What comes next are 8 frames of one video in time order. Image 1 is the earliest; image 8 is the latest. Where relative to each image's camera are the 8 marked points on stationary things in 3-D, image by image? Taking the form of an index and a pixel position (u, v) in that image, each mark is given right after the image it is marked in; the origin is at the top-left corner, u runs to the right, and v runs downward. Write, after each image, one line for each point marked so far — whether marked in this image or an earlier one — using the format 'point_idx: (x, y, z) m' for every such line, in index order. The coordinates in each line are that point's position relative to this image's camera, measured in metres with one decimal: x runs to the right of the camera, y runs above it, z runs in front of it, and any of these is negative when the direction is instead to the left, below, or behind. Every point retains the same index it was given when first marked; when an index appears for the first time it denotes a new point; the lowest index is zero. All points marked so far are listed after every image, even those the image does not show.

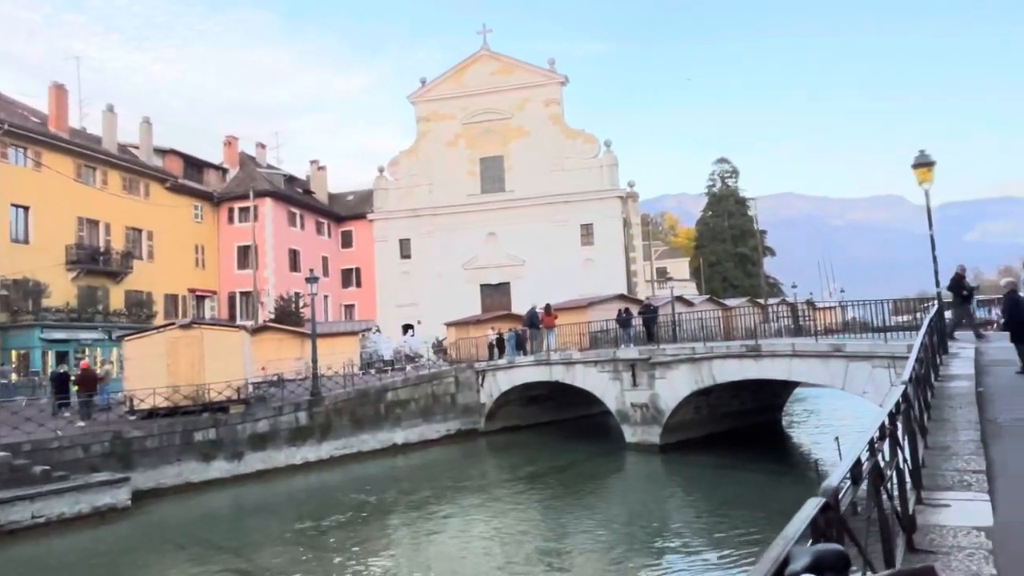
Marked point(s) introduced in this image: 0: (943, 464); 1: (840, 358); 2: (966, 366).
0: (+5.0, -2.0, +7.9) m
1: (+9.2, -2.0, +19.2) m
2: (+9.3, -1.6, +14.0) m
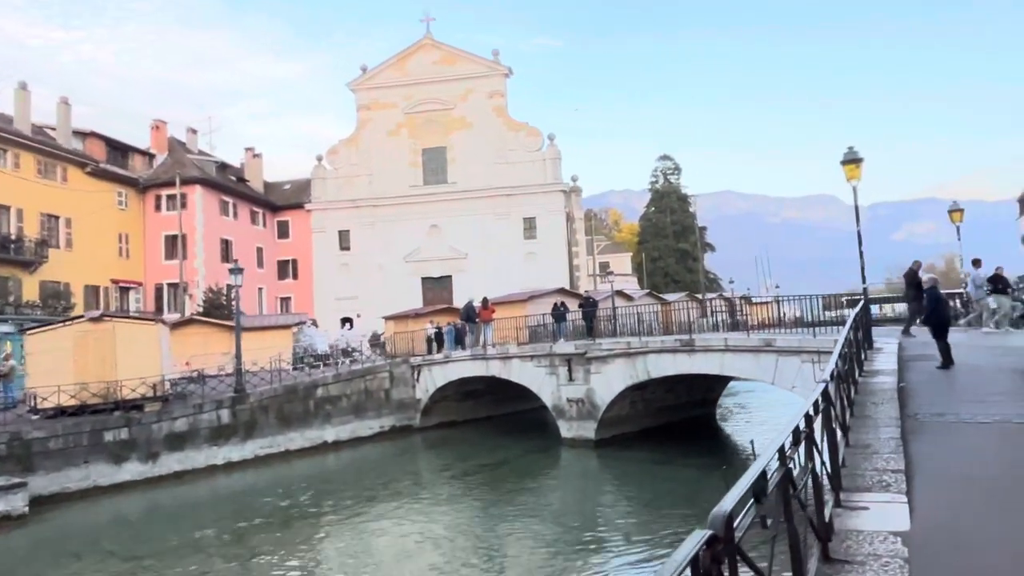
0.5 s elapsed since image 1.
0: (+3.9, -2.0, +7.7) m
1: (+7.3, -1.8, +19.3) m
2: (+7.8, -1.5, +14.2) m
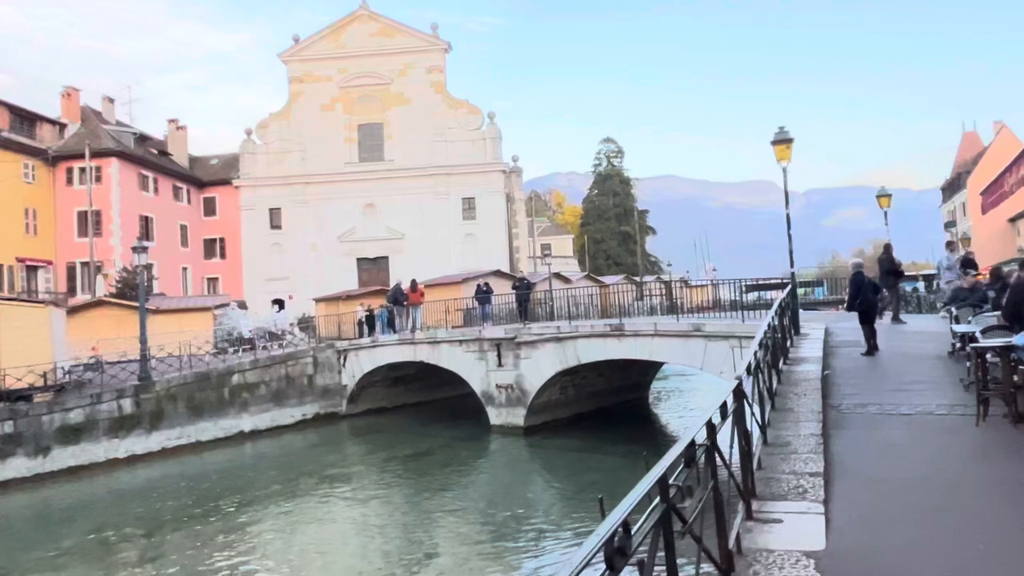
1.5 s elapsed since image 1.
0: (+2.8, -1.8, +7.1) m
1: (+5.2, -1.4, +18.8) m
2: (+6.1, -1.2, +13.8) m
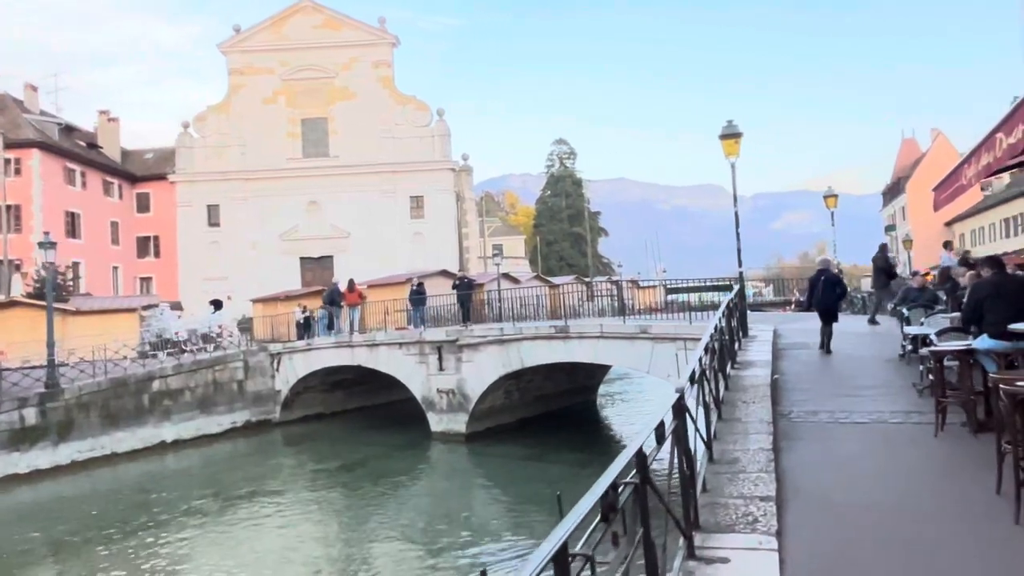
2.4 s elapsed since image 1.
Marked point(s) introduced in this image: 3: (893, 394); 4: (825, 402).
0: (+1.9, -1.8, +6.2) m
1: (+3.5, -1.4, +18.1) m
2: (+4.8, -1.2, +13.1) m
3: (+5.8, -1.6, +10.4) m
4: (+4.7, -1.7, +10.3) m
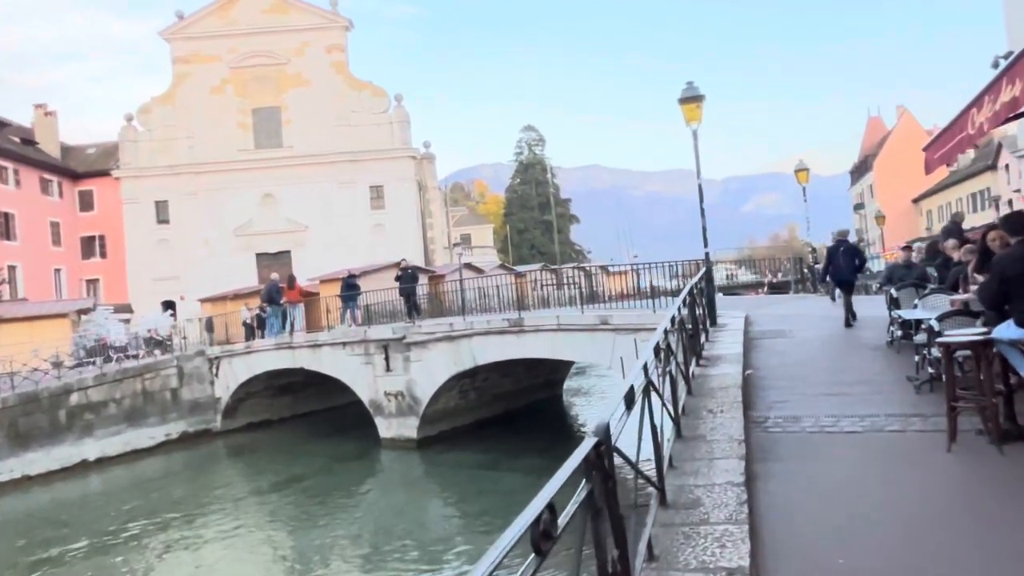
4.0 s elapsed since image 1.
0: (+1.1, -1.7, +4.4) m
1: (+2.3, -1.0, +16.3) m
2: (+3.7, -0.9, +11.4) m
3: (+4.8, -1.3, +8.8) m
4: (+3.7, -1.5, +8.6) m
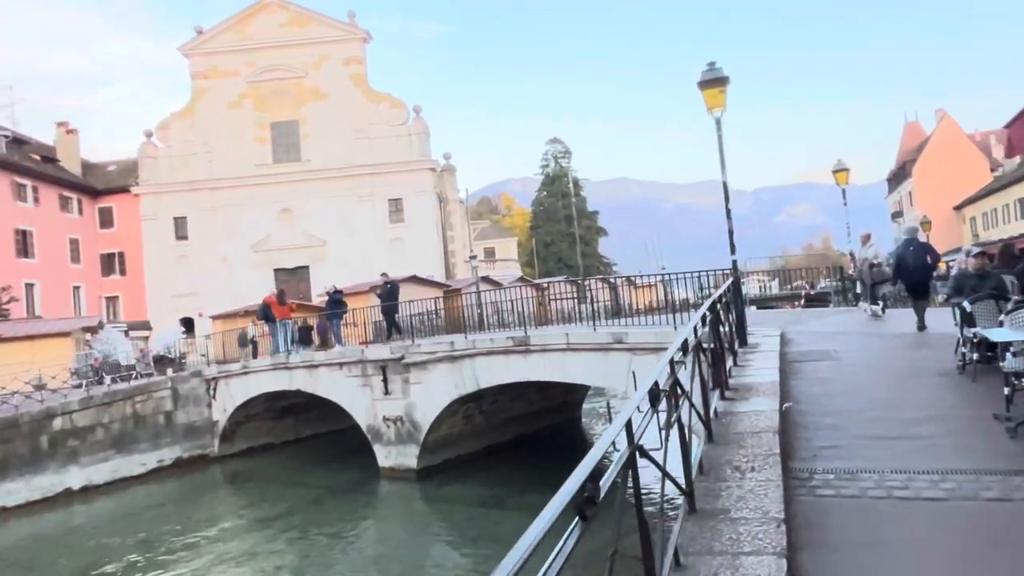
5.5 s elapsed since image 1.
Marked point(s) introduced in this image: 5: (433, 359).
0: (+0.6, -1.8, +2.5) m
1: (+2.3, -1.3, +14.4) m
2: (+3.5, -1.1, +9.4) m
3: (+4.5, -1.5, +6.8) m
4: (+3.4, -1.6, +6.6) m
5: (-2.1, -1.9, +18.4) m
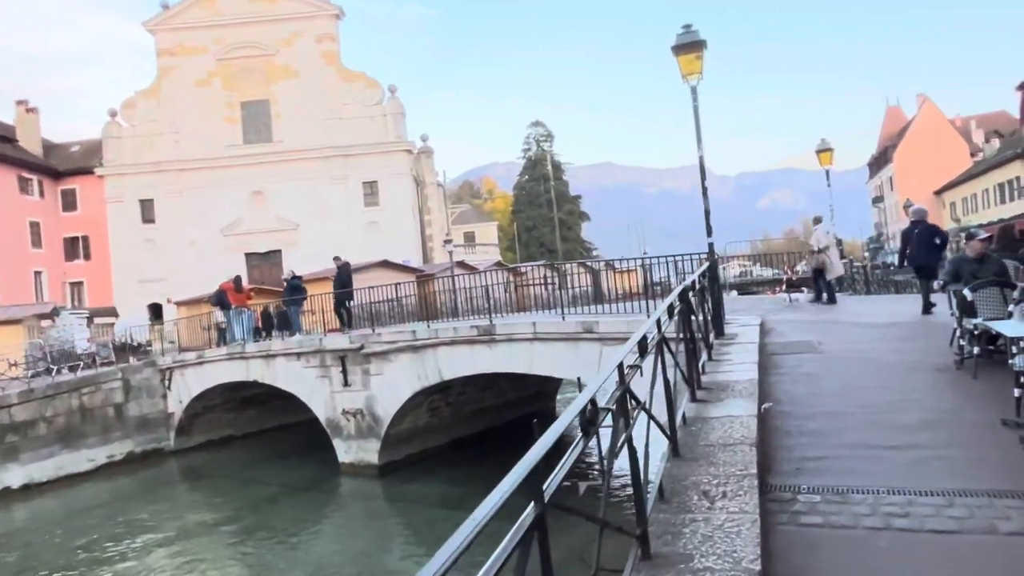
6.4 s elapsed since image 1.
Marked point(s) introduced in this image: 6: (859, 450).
0: (+0.2, -1.7, +1.5) m
1: (+1.6, -1.1, +13.4) m
2: (+2.9, -0.9, +8.5) m
3: (+3.9, -1.4, +5.8) m
4: (+2.8, -1.5, +5.7) m
5: (-2.9, -1.5, +17.3) m
6: (+3.1, -1.4, +6.0) m
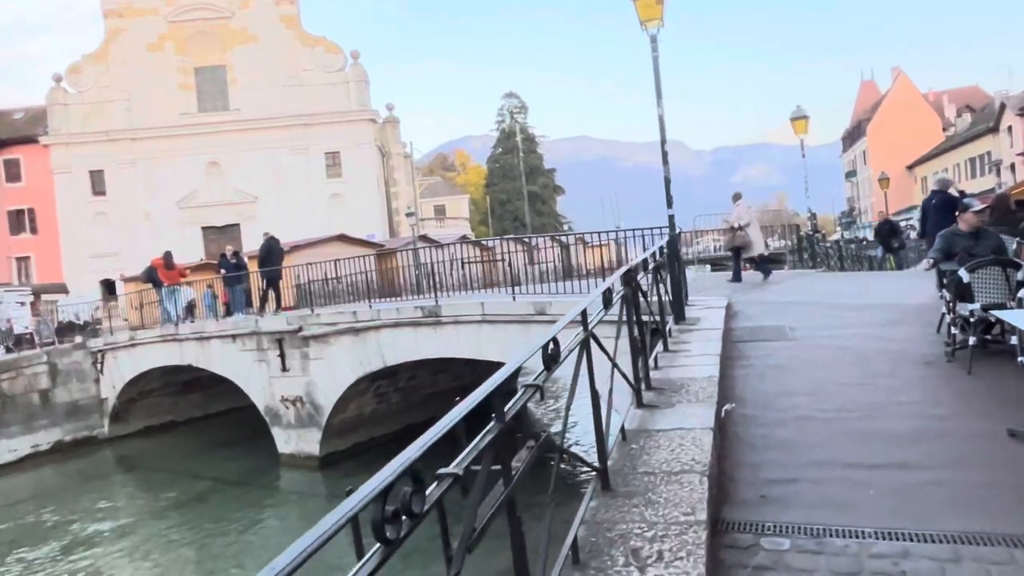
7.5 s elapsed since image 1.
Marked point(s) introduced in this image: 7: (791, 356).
0: (-0.4, -1.8, +0.3) m
1: (+0.6, -0.7, +12.2) m
2: (+2.1, -0.7, +7.3) m
3: (+3.2, -1.2, +4.7) m
4: (+2.1, -1.4, +4.5) m
5: (-4.0, -1.0, +15.9) m
6: (+2.3, -1.3, +4.8) m
7: (+3.1, -0.8, +7.5) m
